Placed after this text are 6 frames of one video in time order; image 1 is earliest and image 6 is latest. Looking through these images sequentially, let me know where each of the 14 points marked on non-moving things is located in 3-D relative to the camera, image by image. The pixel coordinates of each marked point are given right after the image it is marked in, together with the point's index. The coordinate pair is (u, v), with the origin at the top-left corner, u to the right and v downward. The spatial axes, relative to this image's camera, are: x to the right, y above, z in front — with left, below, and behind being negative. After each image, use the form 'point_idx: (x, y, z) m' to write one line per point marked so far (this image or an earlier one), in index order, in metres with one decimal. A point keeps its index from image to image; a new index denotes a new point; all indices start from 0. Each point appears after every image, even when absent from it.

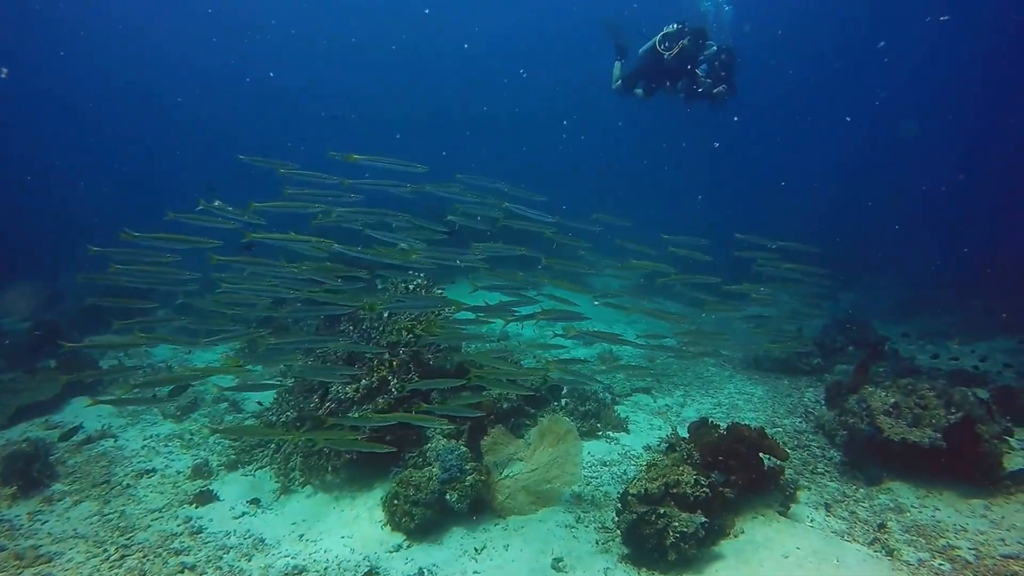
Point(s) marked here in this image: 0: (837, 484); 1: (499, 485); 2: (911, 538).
0: (+3.9, -2.3, +6.3) m
1: (-0.2, -2.6, +6.8) m
2: (+4.0, -2.5, +5.3) m
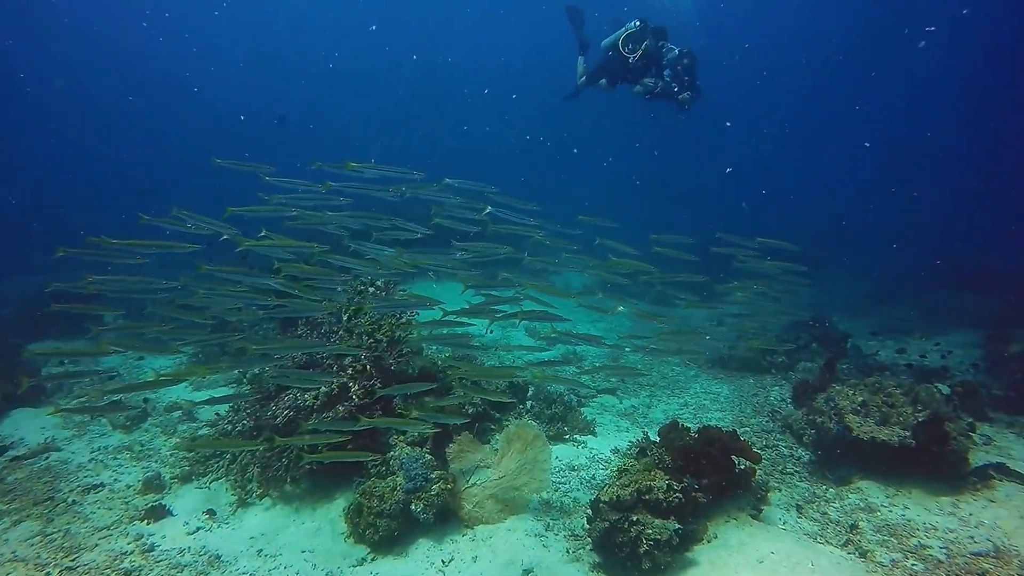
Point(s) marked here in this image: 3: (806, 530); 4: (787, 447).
0: (+3.5, -2.3, +6.2) m
1: (-0.6, -2.6, +6.5) m
2: (+3.7, -2.5, +5.2) m
3: (+3.1, -2.5, +5.4) m
4: (+3.6, -2.1, +7.1) m
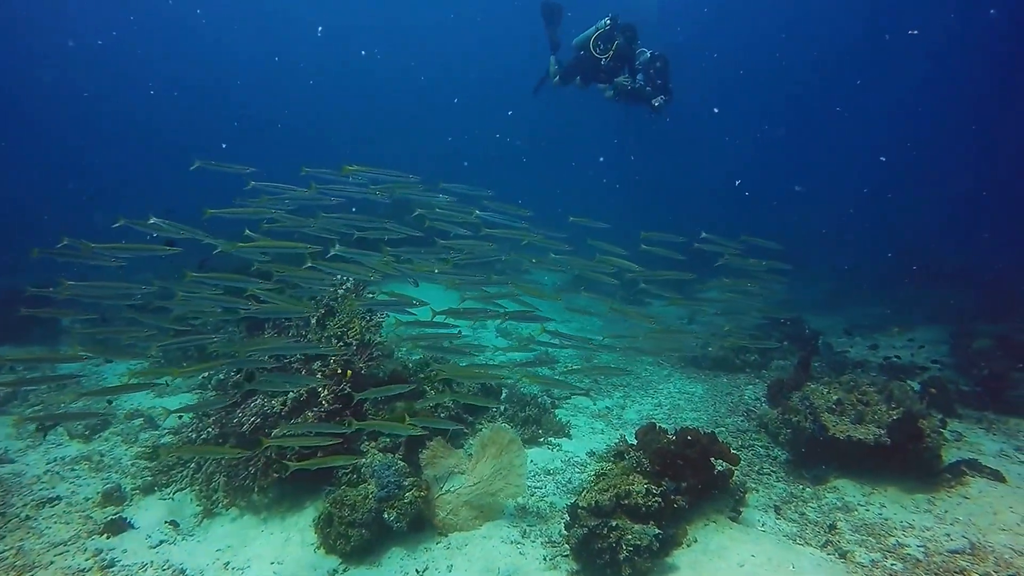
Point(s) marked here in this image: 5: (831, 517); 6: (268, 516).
0: (+3.2, -2.3, +6.1) m
1: (-0.9, -2.6, +6.3) m
2: (+3.5, -2.5, +5.2) m
3: (+2.8, -2.5, +5.4) m
4: (+3.3, -2.1, +7.1) m
5: (+3.4, -2.4, +5.5) m
6: (-3.1, -2.9, +6.6) m
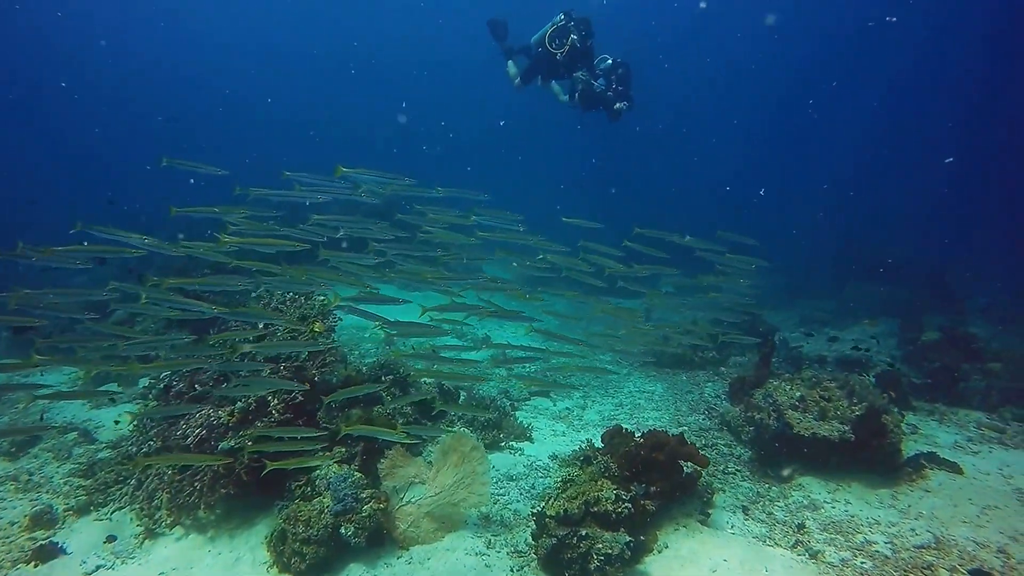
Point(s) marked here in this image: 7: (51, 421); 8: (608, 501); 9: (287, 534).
0: (+2.8, -2.3, +6.1) m
1: (-1.3, -2.6, +5.9) m
2: (+3.1, -2.4, +5.1) m
3: (+2.5, -2.5, +5.3) m
4: (+2.8, -2.1, +7.0) m
5: (+3.0, -2.4, +5.5) m
6: (-3.5, -2.9, +6.0) m
7: (-8.0, -2.3, +8.9) m
8: (+1.0, -2.1, +5.2) m
9: (-2.4, -2.6, +5.4) m
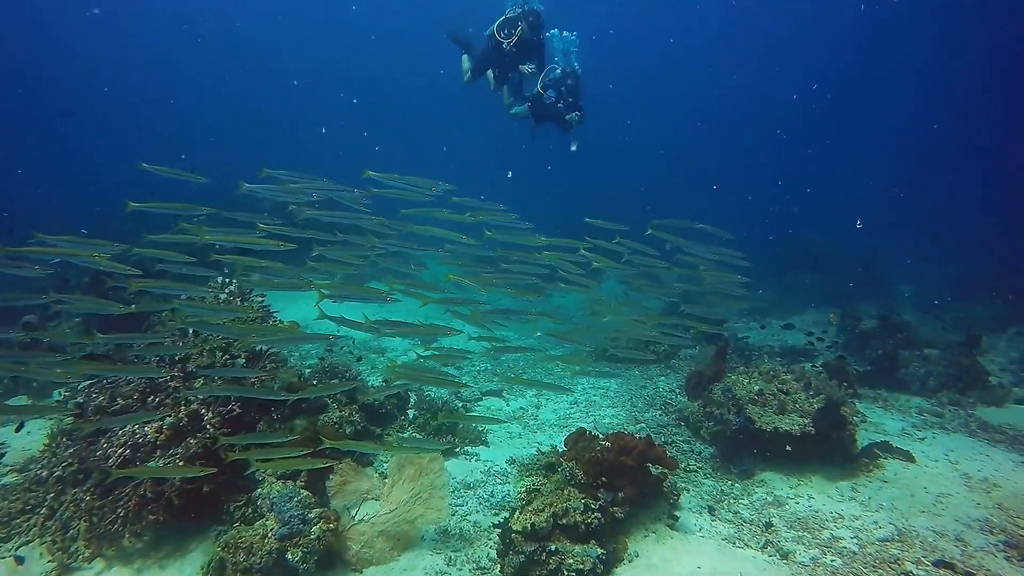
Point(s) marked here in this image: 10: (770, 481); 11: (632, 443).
0: (+2.3, -2.2, +6.0) m
1: (-1.7, -2.6, +5.5) m
2: (+2.8, -2.4, +5.1) m
3: (+2.1, -2.5, +5.2) m
4: (+2.3, -2.0, +6.9) m
5: (+2.6, -2.4, +5.4) m
6: (-3.9, -3.0, +5.3) m
7: (-8.7, -2.5, +7.7) m
8: (+0.6, -2.1, +4.9) m
9: (-2.7, -2.7, +4.9) m
10: (+2.9, -2.2, +6.0) m
11: (+1.3, -1.6, +5.5) m
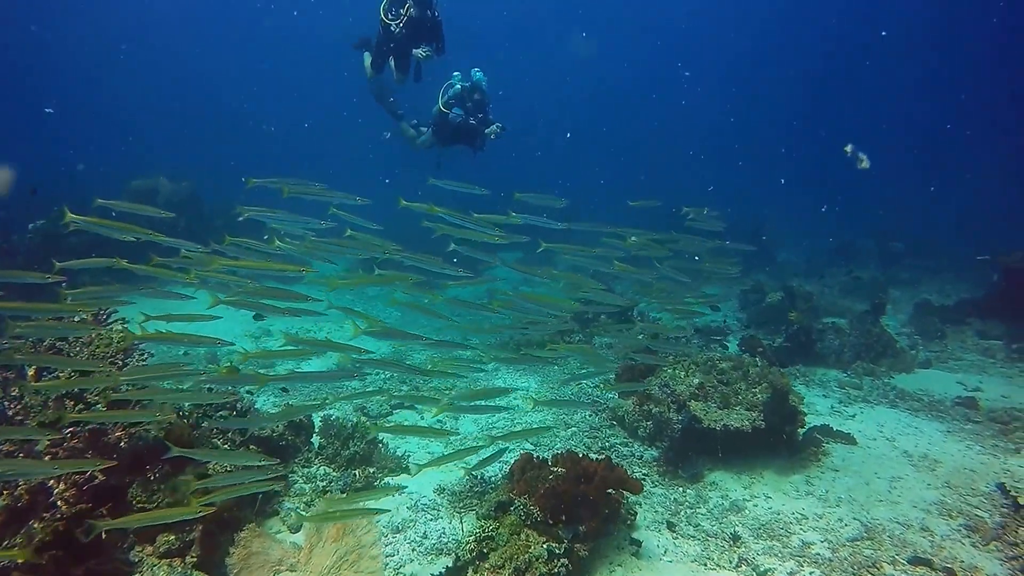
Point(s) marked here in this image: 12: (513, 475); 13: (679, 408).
0: (+2.0, -2.2, +5.7) m
1: (-1.8, -3.6, +6.0) m
2: (+2.3, -2.3, +4.7) m
3: (+1.7, -2.5, +4.9) m
4: (+2.2, -2.1, +6.6) m
5: (+2.2, -2.3, +5.1) m
6: (-3.8, -4.5, +6.3) m
7: (-8.0, -5.2, +9.6) m
8: (+0.2, -2.6, +5.0) m
9: (-2.9, -3.9, +5.6) m
10: (+2.6, -2.1, +5.5) m
11: (+0.8, -1.9, +5.5) m
12: (+0.3, -2.2, +6.1) m
13: (+2.4, -1.5, +6.2) m
